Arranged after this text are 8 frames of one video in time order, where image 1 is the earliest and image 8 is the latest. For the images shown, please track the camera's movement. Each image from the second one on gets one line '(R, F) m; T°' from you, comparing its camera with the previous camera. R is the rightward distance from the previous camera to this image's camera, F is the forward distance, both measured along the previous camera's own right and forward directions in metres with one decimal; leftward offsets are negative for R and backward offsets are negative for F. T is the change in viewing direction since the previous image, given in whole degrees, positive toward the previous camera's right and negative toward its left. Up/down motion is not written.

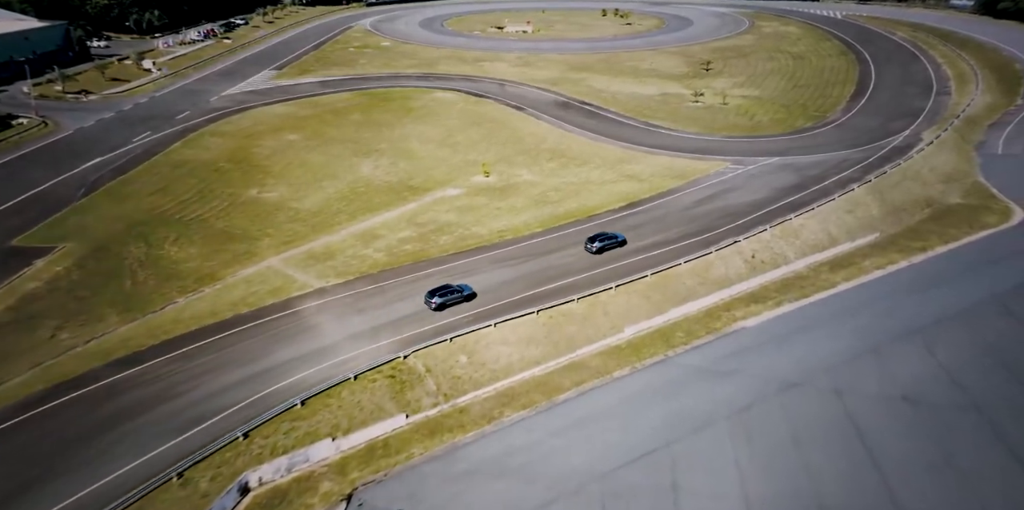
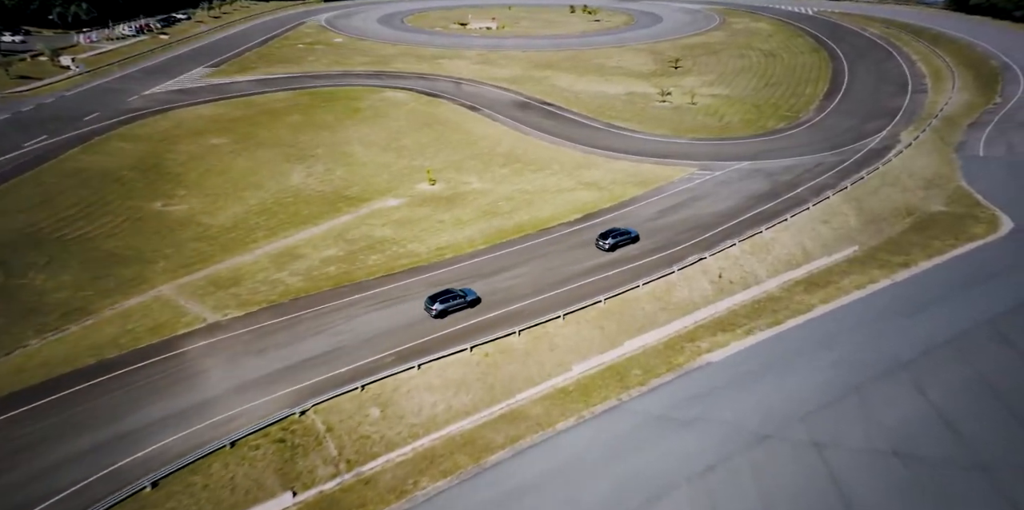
(+2.7, +5.5) m; +2°
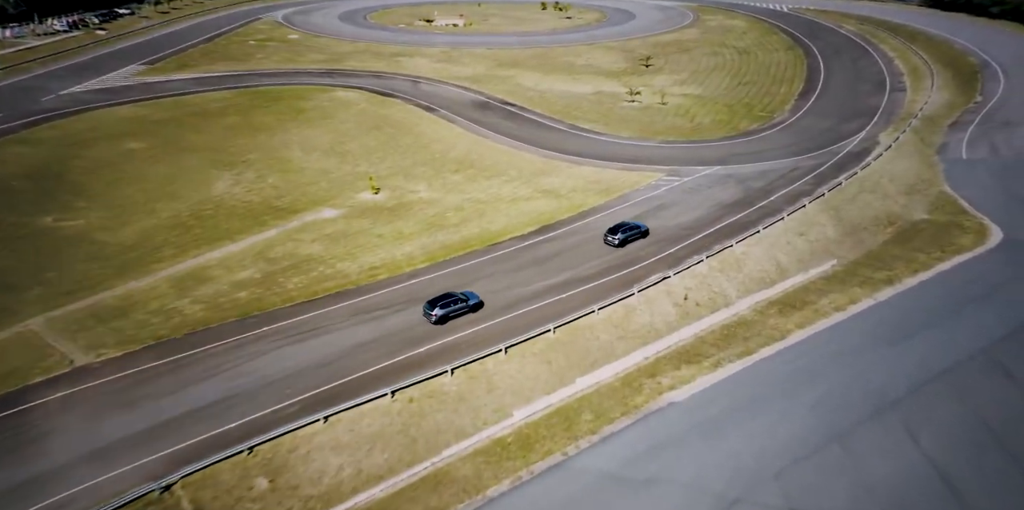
(+2.5, +4.8) m; +2°
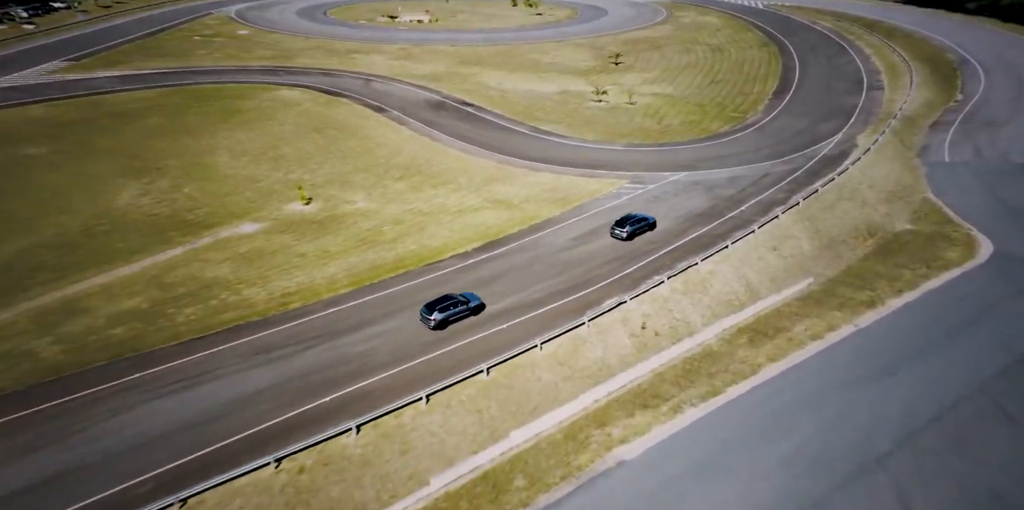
(+2.6, +4.9) m; +2°
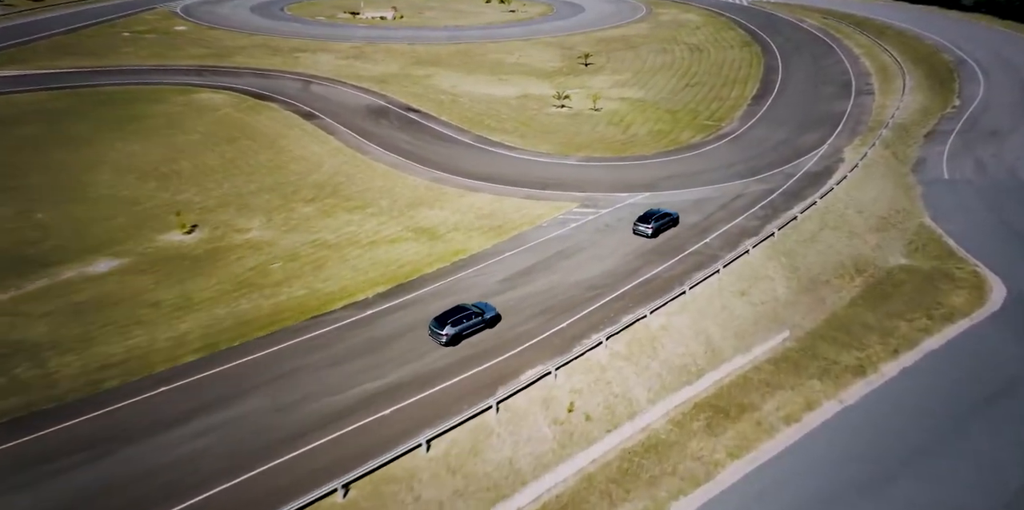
(+4.2, +7.4) m; +1°
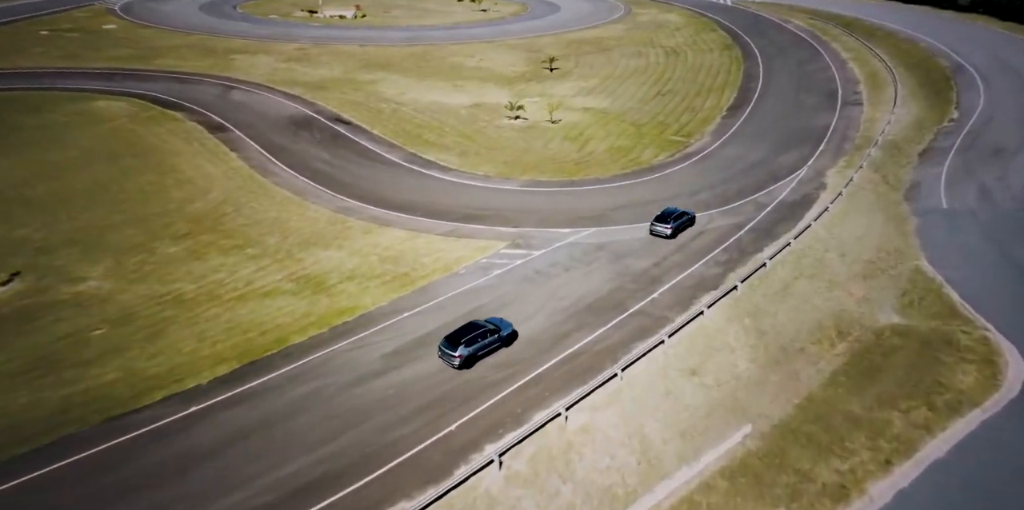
(+4.4, +7.3) m; +1°
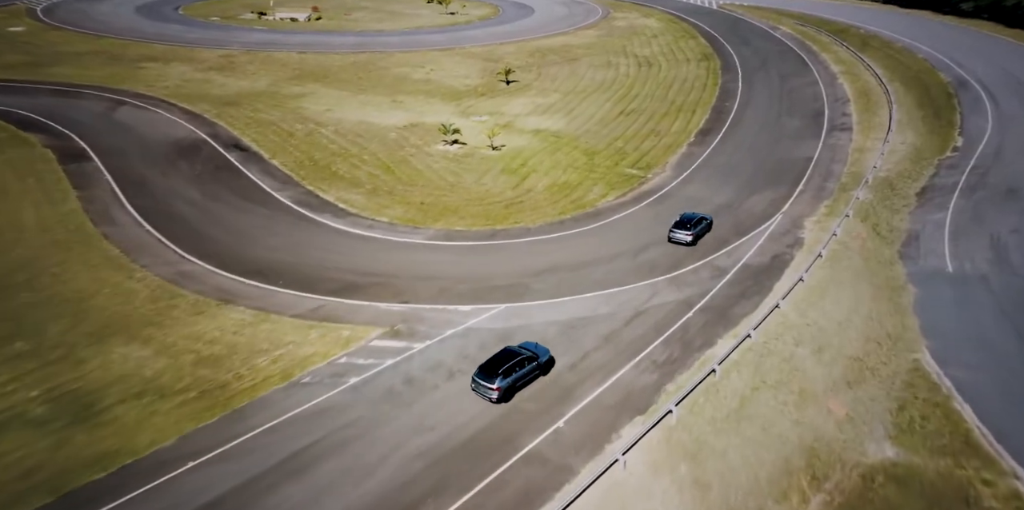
(+5.2, +8.5) m; +1°
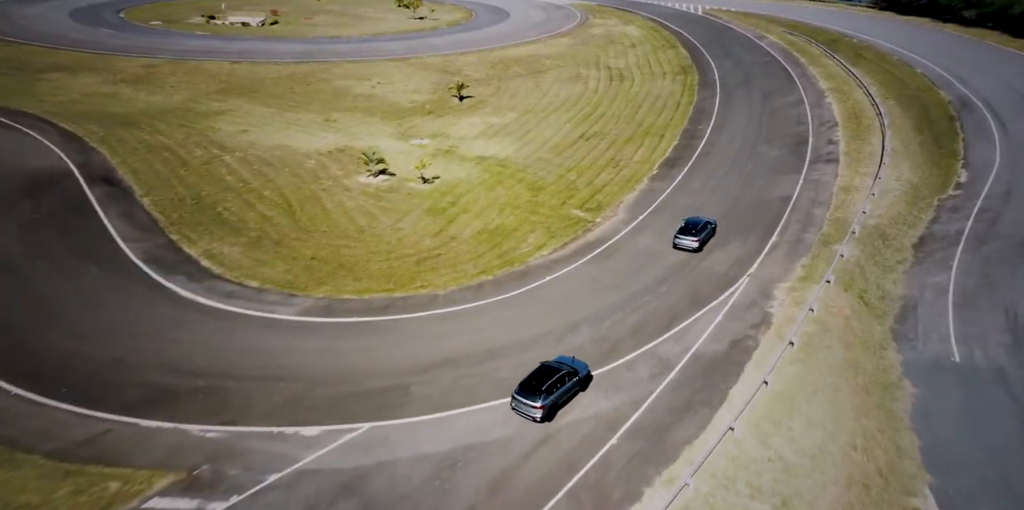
(+4.7, +7.4) m; +1°
